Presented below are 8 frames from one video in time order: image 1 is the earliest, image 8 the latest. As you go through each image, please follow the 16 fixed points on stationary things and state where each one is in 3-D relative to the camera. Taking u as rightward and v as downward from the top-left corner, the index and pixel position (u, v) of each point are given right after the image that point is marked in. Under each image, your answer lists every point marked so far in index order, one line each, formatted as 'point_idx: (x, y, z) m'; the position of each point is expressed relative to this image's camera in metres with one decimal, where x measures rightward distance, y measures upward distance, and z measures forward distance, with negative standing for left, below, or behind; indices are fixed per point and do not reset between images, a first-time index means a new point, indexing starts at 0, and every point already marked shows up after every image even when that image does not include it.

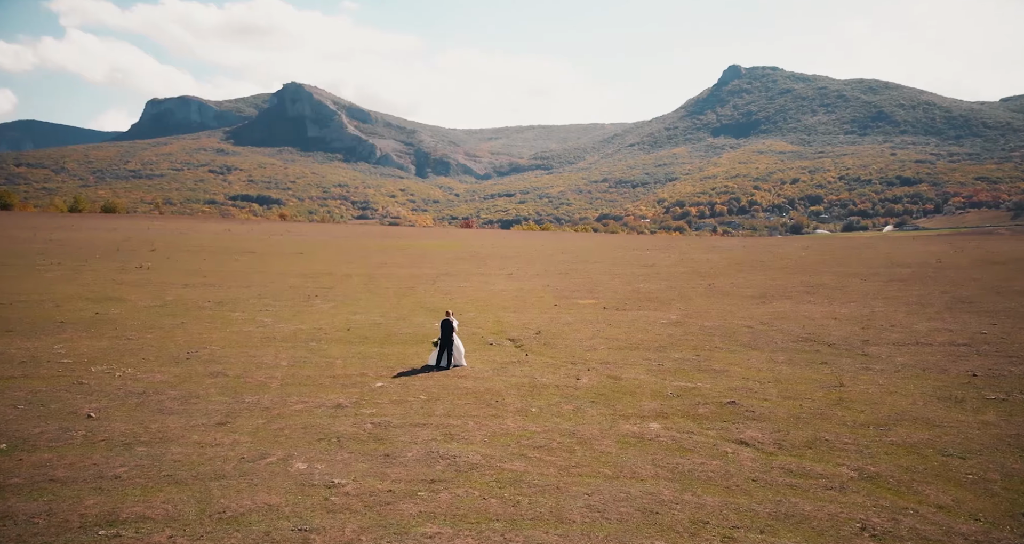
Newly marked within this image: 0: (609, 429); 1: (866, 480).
0: (+1.9, -2.9, +14.4) m
1: (+5.3, -3.1, +11.7) m
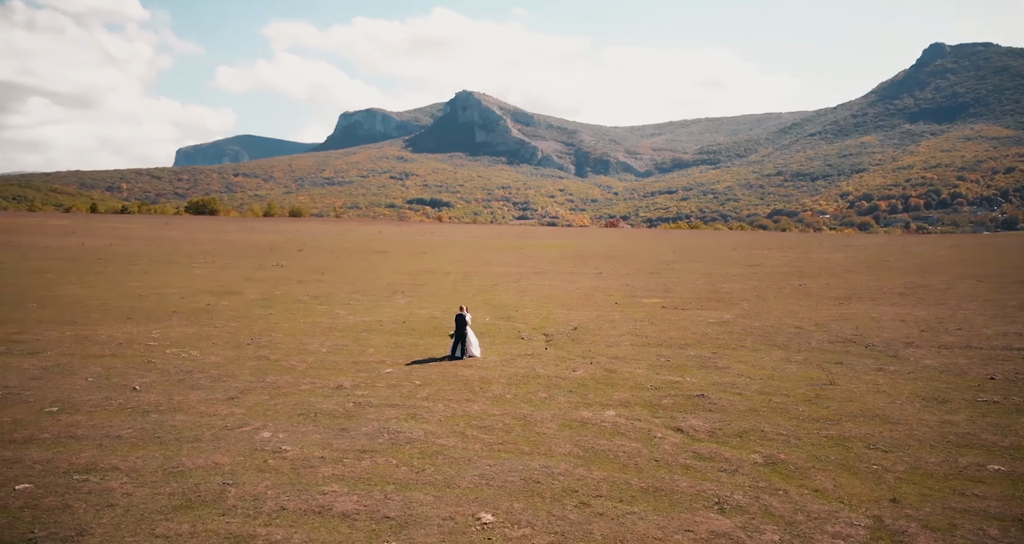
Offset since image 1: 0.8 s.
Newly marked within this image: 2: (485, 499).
0: (+1.0, -2.8, +15.1) m
1: (+3.8, -2.9, +11.8) m
2: (-0.6, -3.2, +10.8) m
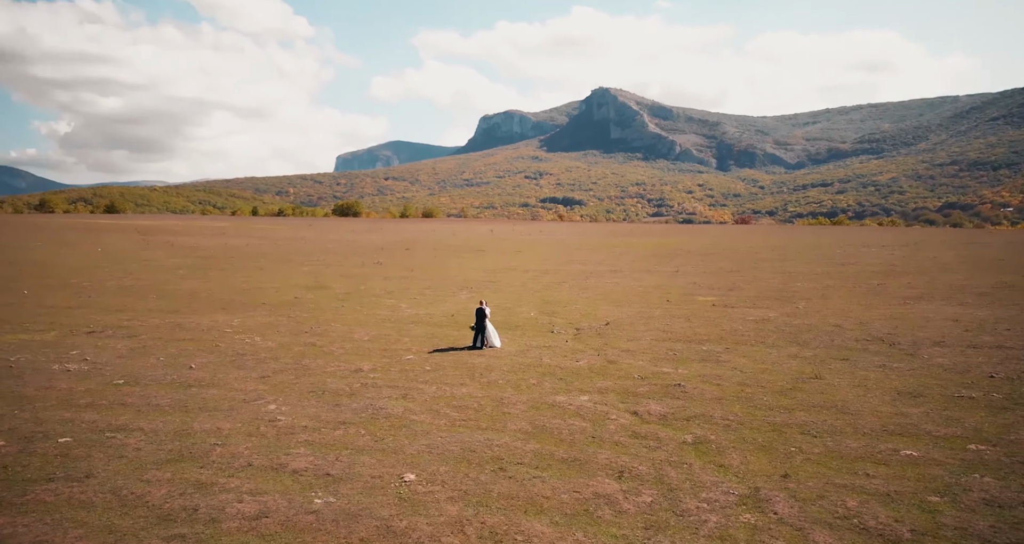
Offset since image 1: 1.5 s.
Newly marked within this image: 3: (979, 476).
0: (+0.5, -2.7, +16.3) m
1: (+2.9, -2.8, +12.6) m
2: (-1.6, -3.0, +12.3) m
3: (+6.4, -2.8, +10.5) m
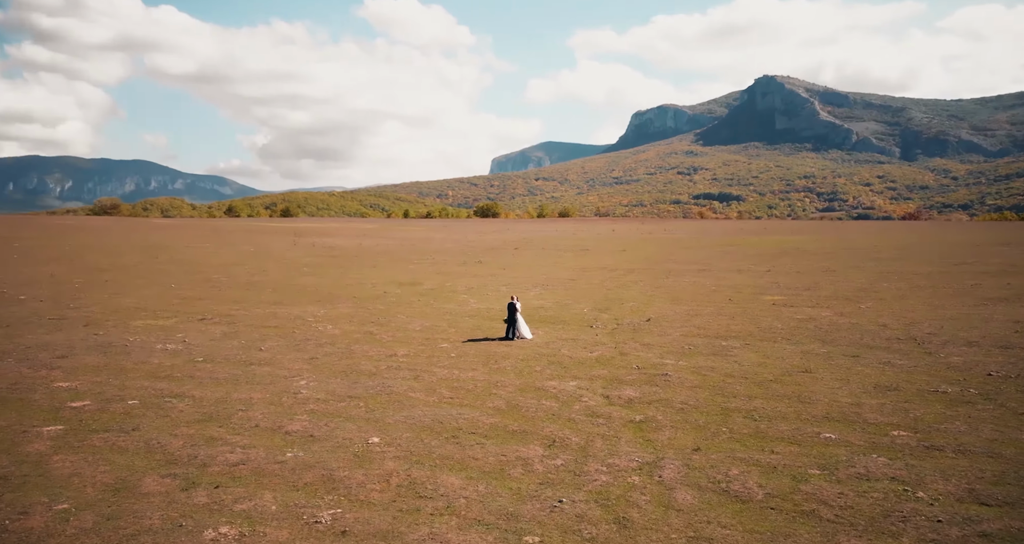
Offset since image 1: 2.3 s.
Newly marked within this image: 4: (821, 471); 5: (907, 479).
0: (+0.4, -2.5, +17.9) m
1: (+2.1, -2.7, +13.9) m
2: (-2.4, -2.9, +14.3) m
3: (+5.3, -2.7, +11.2) m
4: (+4.3, -2.7, +10.7) m
5: (+5.2, -2.7, +10.2) m
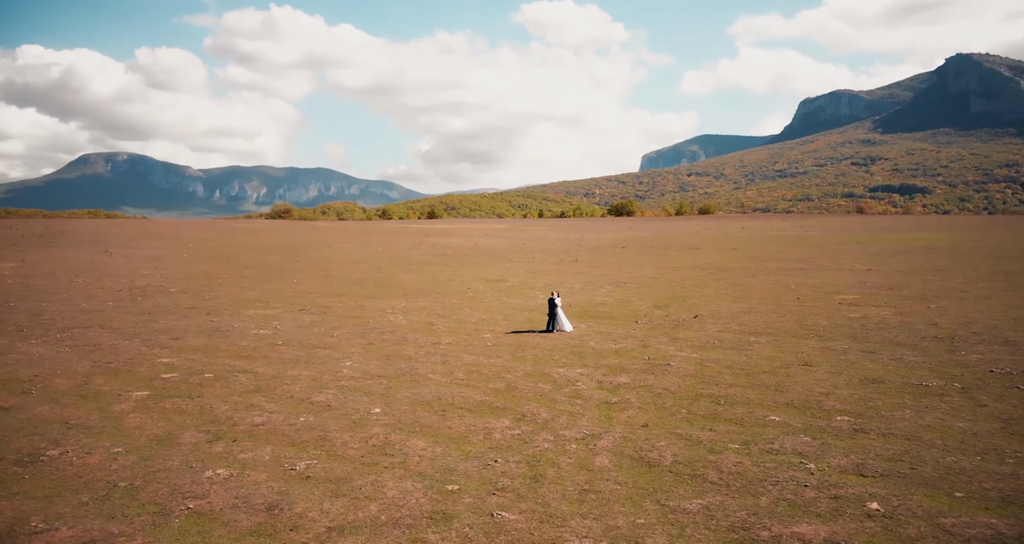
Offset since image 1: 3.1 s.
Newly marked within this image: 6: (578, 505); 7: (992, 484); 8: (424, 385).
0: (+0.7, -2.4, +19.5) m
1: (+1.8, -2.6, +15.3) m
2: (-2.6, -2.7, +16.4) m
3: (+4.5, -2.6, +12.1) m
4: (+3.4, -2.6, +11.8) m
5: (+4.3, -2.6, +11.2) m
6: (+0.8, -2.9, +9.7) m
7: (+5.9, -2.6, +9.5) m
8: (-2.0, -2.6, +18.0) m
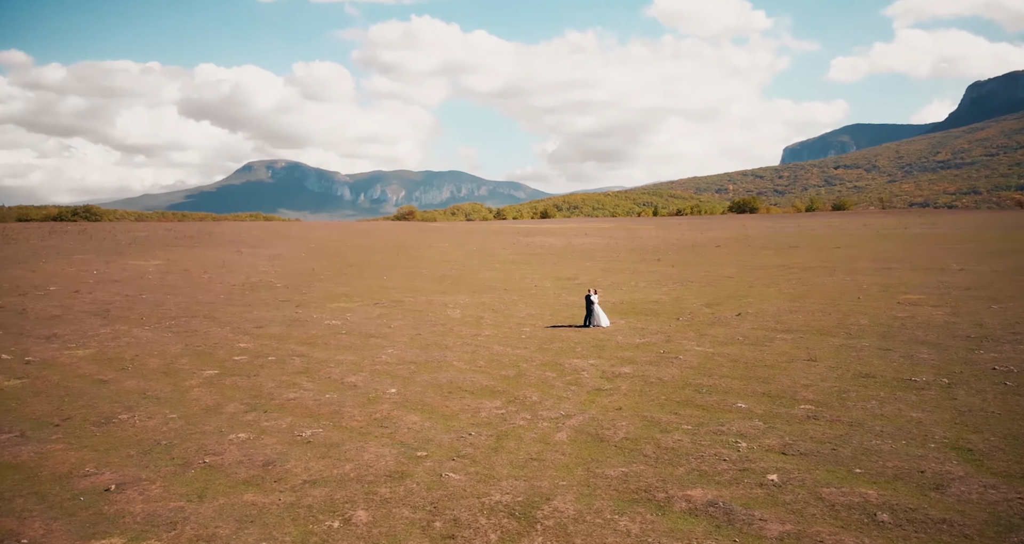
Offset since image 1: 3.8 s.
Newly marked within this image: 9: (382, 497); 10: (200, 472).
0: (+1.2, -2.3, +20.8) m
1: (+1.8, -2.5, +16.5) m
2: (-2.4, -2.6, +18.1) m
3: (+4.0, -2.5, +13.0) m
4: (+2.9, -2.6, +12.8) m
5: (+3.7, -2.5, +12.1) m
6: (0.0, -2.8, +11.1) m
7: (+5.0, -2.5, +10.2) m
8: (-1.7, -2.5, +19.6) m
9: (-1.7, -3.0, +10.3) m
10: (-4.9, -3.2, +12.4) m
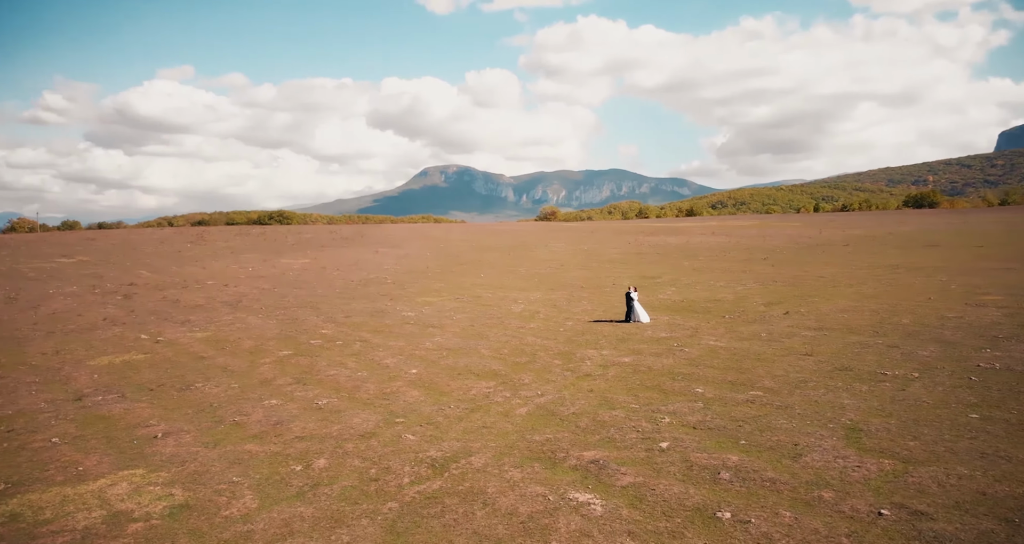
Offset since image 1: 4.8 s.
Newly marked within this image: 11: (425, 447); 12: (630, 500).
0: (+1.8, -2.2, +22.5) m
1: (+1.7, -2.4, +18.2) m
2: (-2.2, -2.5, +20.4) m
3: (+3.4, -2.4, +14.4) m
4: (+2.3, -2.5, +14.3) m
5: (+3.0, -2.5, +13.5) m
6: (-0.8, -2.7, +13.1) m
7: (+4.0, -2.4, +11.4) m
8: (-1.2, -2.4, +21.8) m
9: (-2.7, -2.9, +12.6) m
10: (-5.6, -3.0, +15.1) m
11: (-1.4, -2.8, +12.4) m
12: (+1.4, -2.7, +9.2) m
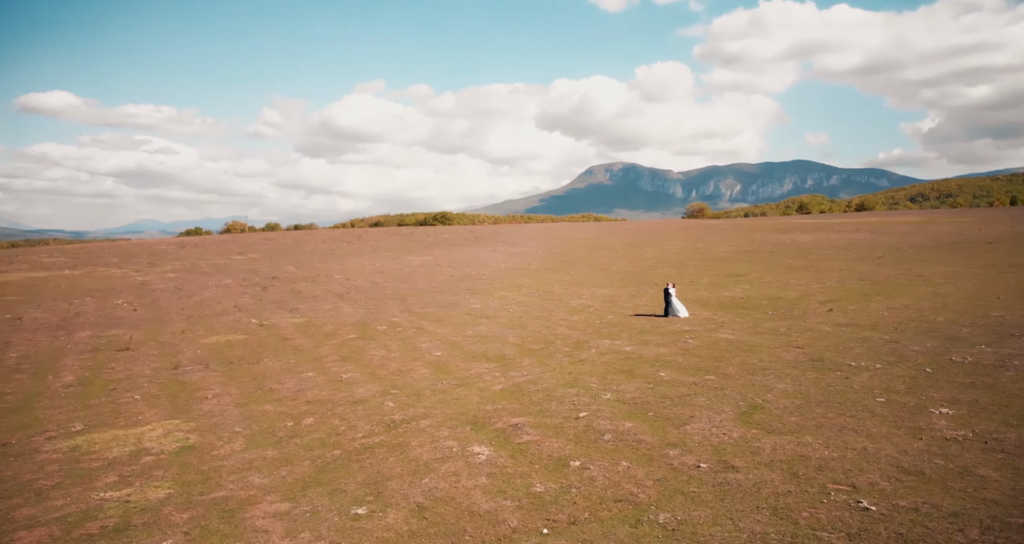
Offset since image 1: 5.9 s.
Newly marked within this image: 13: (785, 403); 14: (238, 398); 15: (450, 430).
0: (+2.5, -2.1, +24.2) m
1: (+1.8, -2.3, +19.9) m
2: (-1.8, -2.4, +22.8) m
3: (+2.8, -2.3, +15.9) m
4: (+1.7, -2.4, +16.1) m
5: (+2.3, -2.3, +15.2) m
6: (-1.6, -2.6, +15.4) m
7: (+2.9, -2.3, +12.9) m
8: (-0.6, -2.2, +24.0) m
9: (-3.5, -2.7, +15.2) m
10: (-5.9, -2.9, +18.1) m
11: (-2.2, -2.7, +14.7) m
12: (0.0, -2.6, +11.2) m
13: (+4.7, -2.2, +13.1) m
14: (-6.4, -2.9, +18.0) m
15: (-1.0, -2.6, +12.8) m
